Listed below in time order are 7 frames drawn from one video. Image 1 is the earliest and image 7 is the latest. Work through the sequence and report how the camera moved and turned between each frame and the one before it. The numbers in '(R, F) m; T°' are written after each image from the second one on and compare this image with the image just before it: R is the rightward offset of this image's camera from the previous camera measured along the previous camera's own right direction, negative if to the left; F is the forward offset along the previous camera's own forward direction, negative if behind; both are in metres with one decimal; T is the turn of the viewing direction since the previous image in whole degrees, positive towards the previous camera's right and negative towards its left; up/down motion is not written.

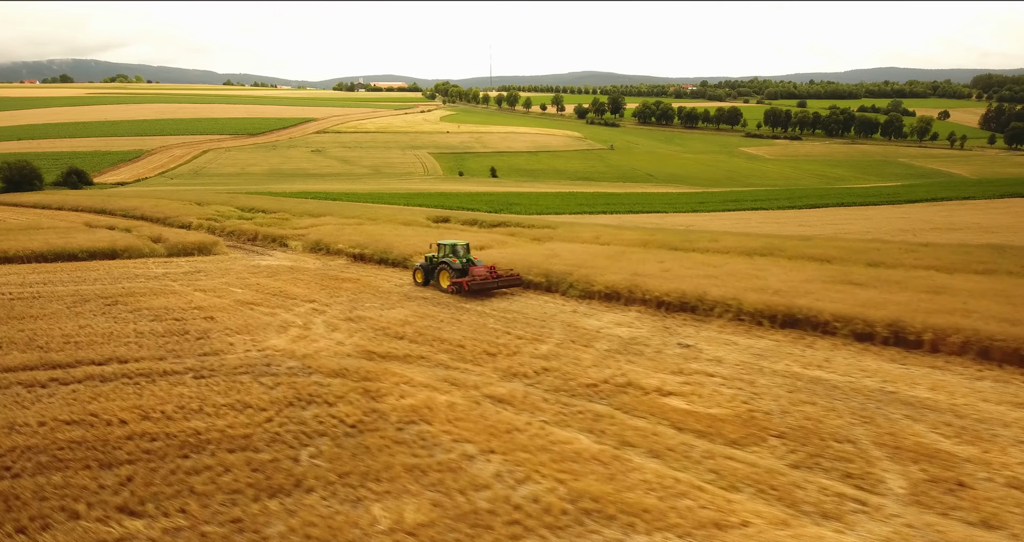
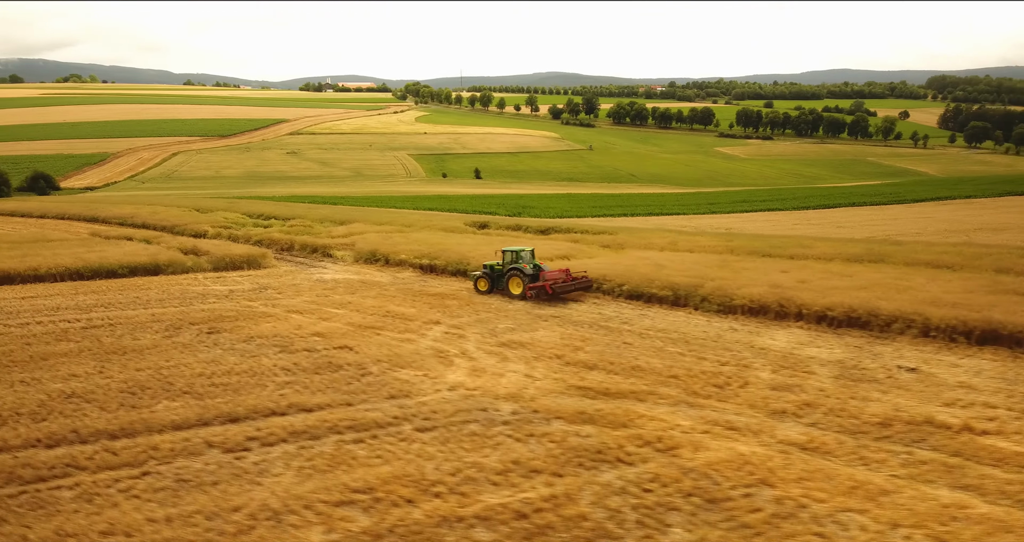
(-4.8, +1.7) m; +3°
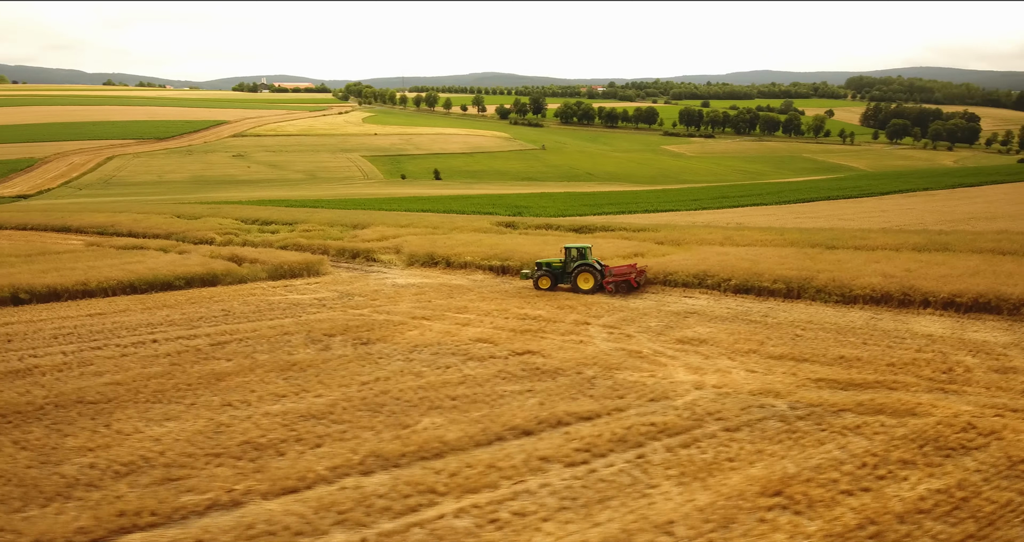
(-5.4, +0.5) m; +6°
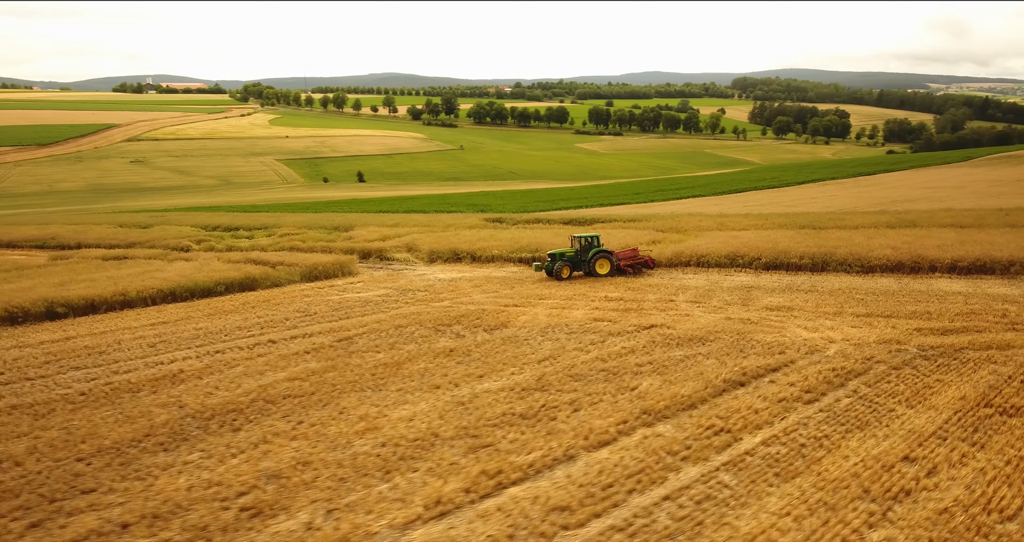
(-5.1, -0.7) m; +9°
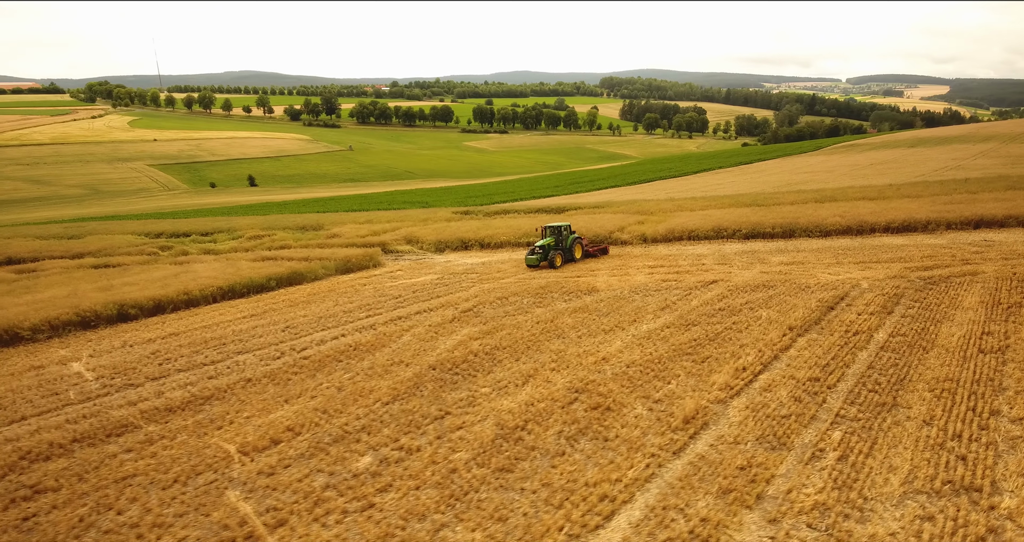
(-6.1, -1.9) m; +12°
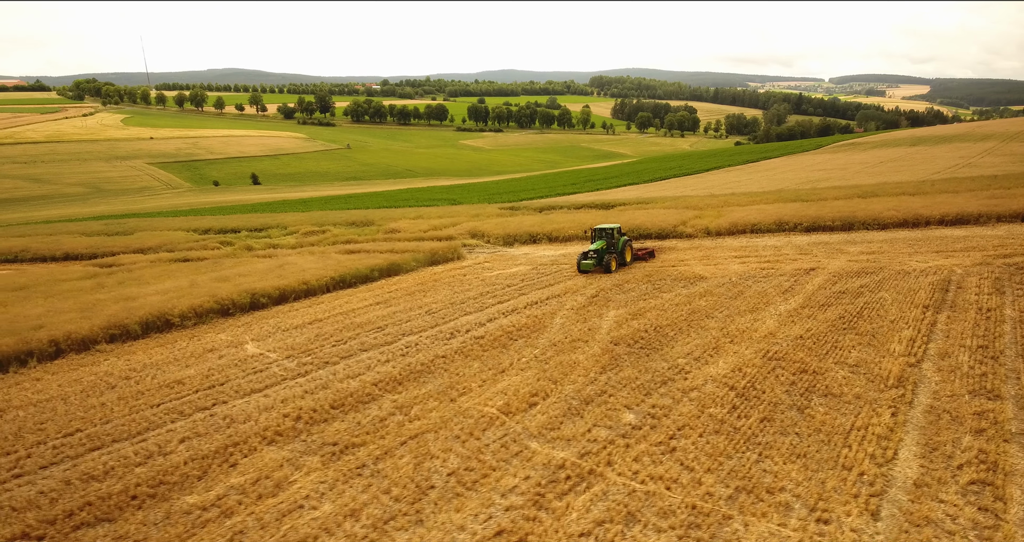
(-4.1, -1.1) m; +2°
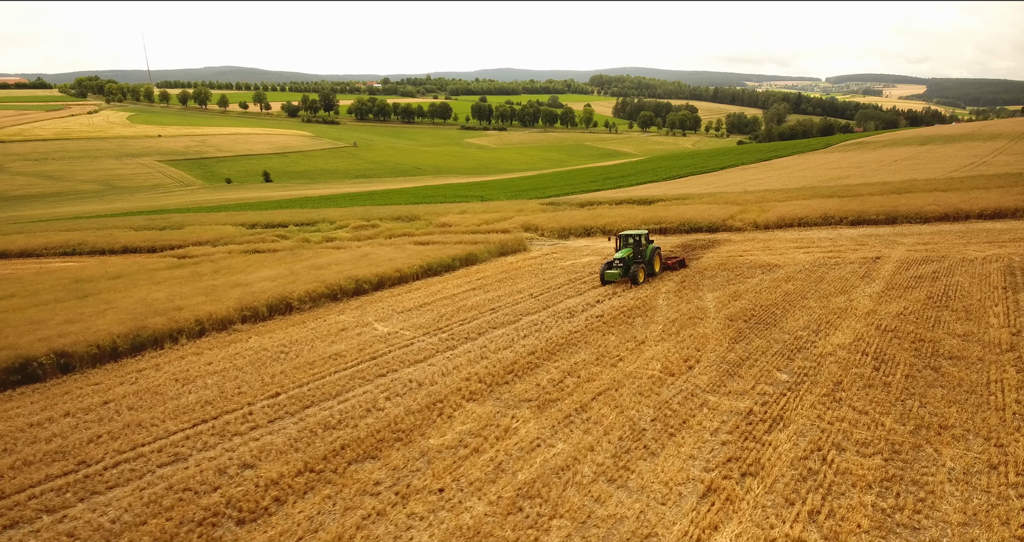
(-3.2, -1.4) m; +1°
